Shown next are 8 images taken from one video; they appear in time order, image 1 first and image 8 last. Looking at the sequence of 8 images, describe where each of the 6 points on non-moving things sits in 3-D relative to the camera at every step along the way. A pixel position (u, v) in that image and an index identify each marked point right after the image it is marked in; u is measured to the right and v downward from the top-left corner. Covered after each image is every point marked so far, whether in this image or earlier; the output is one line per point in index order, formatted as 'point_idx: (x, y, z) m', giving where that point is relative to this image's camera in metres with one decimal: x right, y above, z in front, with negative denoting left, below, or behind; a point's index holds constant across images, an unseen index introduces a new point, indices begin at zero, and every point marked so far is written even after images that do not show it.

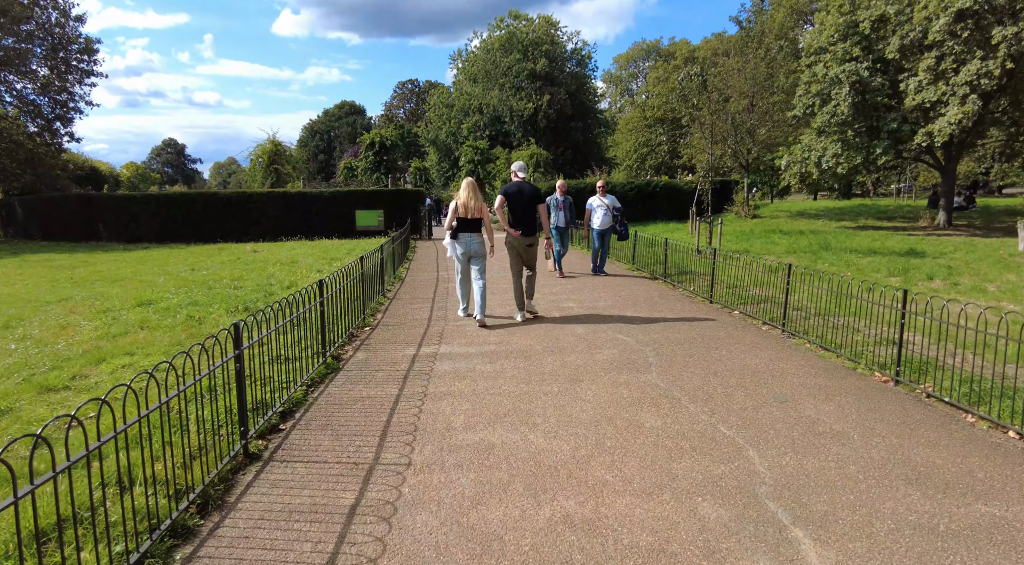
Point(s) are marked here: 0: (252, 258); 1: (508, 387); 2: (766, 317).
0: (-6.2, +0.6, +16.4) m
1: (0.0, -0.8, +5.1) m
2: (+2.9, -0.4, +7.9) m
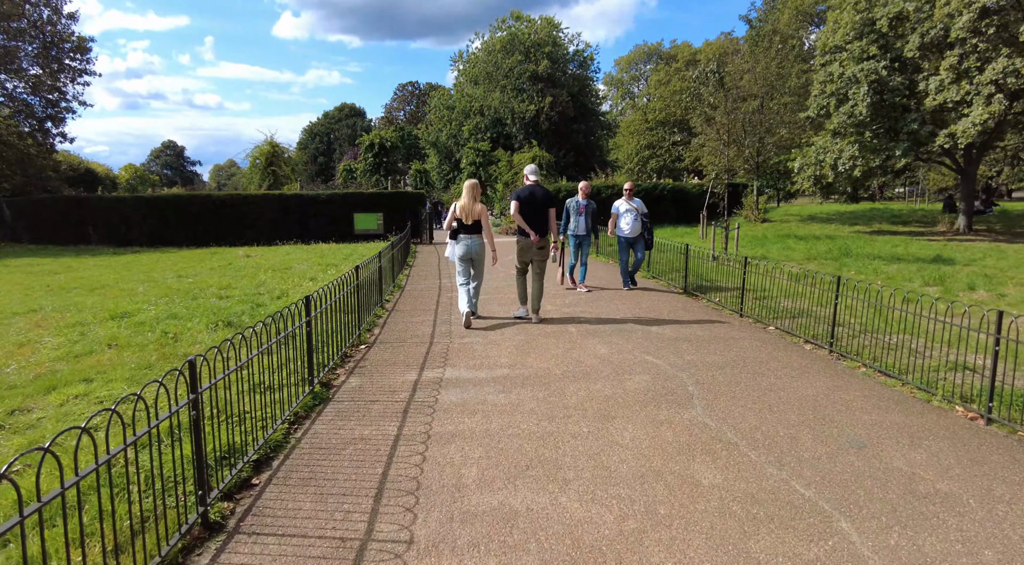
0: (-6.1, +0.4, +15.6) m
1: (+0.1, -0.9, +4.3) m
2: (+3.1, -0.5, +7.1) m
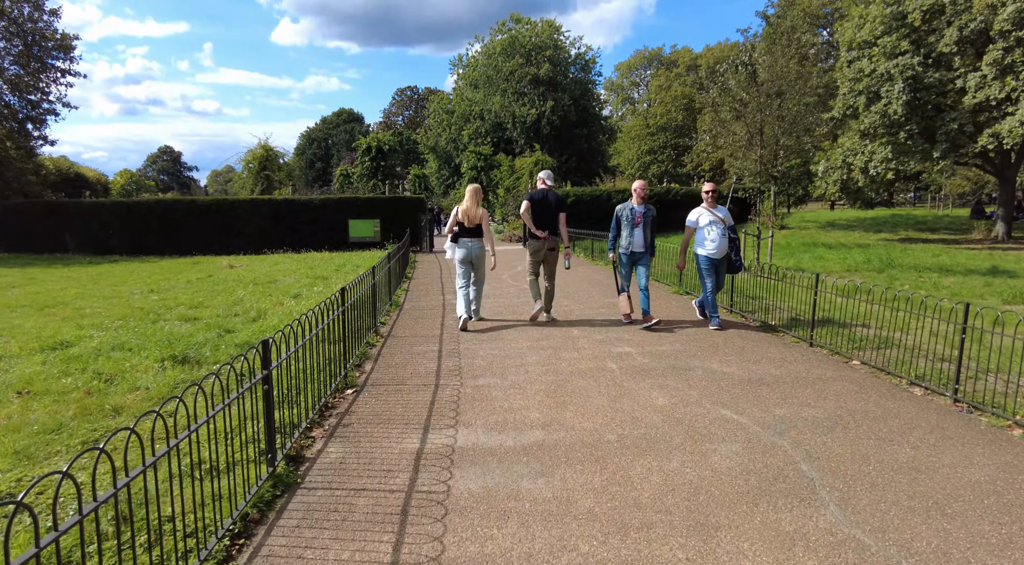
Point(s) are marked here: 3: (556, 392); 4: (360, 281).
0: (-5.9, +0.1, +14.1) m
1: (+0.4, -1.1, +2.8) m
2: (+3.3, -0.8, +5.6) m
3: (+0.3, -0.8, +5.2) m
4: (-1.6, 0.0, +7.3) m
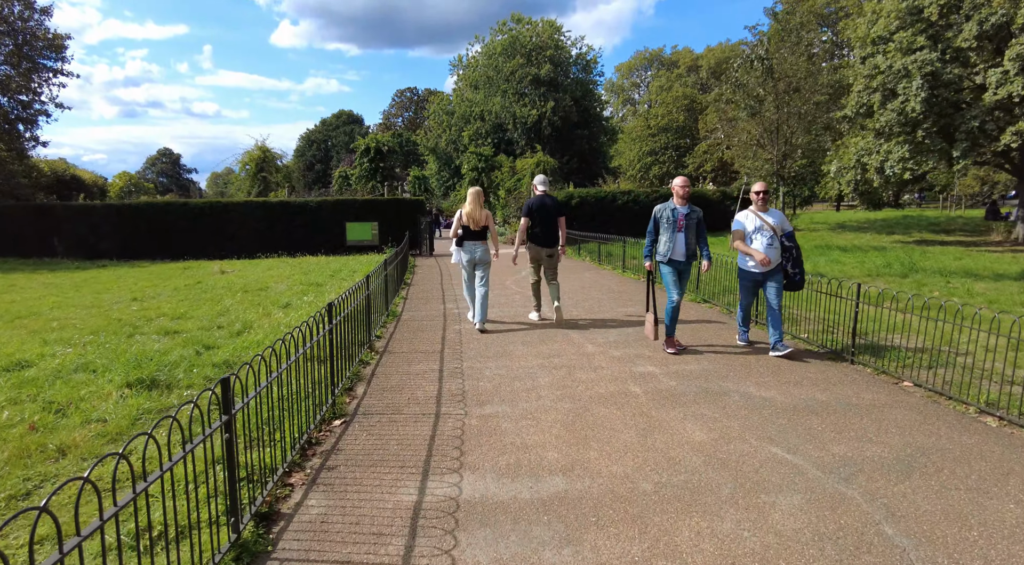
0: (-5.8, 0.0, +13.4) m
1: (+0.4, -1.2, +2.1) m
2: (+3.4, -0.8, +4.9) m
3: (+0.4, -0.9, +4.5) m
4: (-1.5, -0.1, +6.7) m
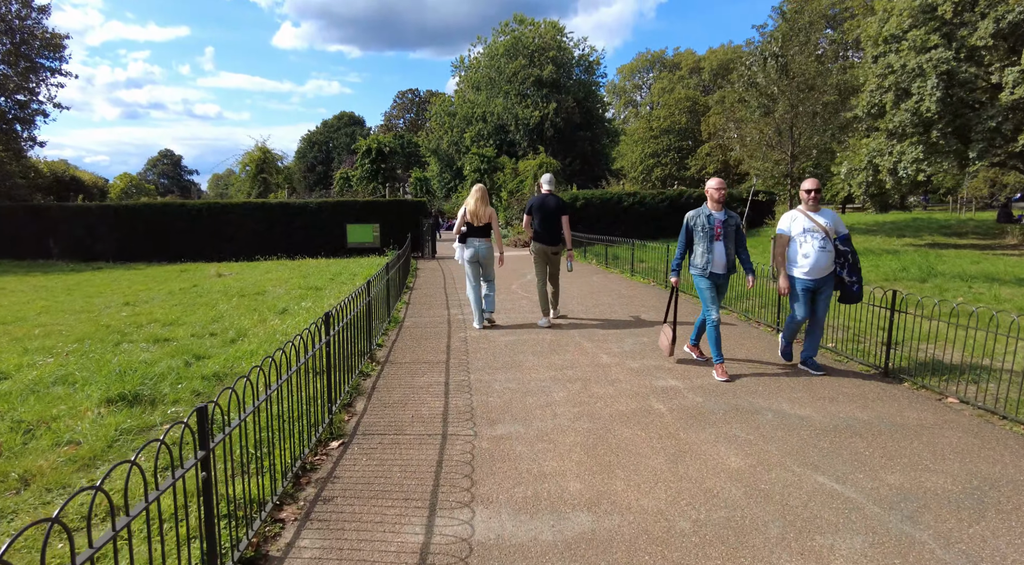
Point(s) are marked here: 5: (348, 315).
0: (-5.7, -0.1, +13.0) m
1: (+0.5, -1.2, +1.7) m
2: (+3.5, -0.9, +4.5) m
3: (+0.5, -1.0, +4.1) m
4: (-1.4, -0.2, +6.2) m
5: (-1.4, -0.3, +5.9) m
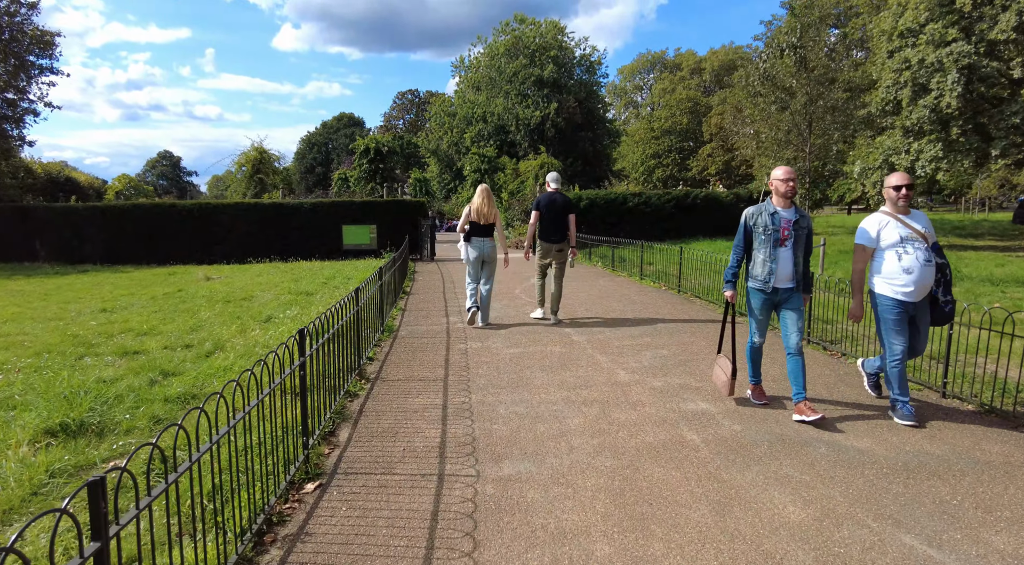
0: (-5.6, -0.2, +12.3) m
1: (+0.6, -1.3, +1.0) m
2: (+3.5, -1.0, +3.8) m
3: (+0.6, -1.1, +3.4) m
4: (-1.4, -0.2, +5.5) m
5: (-1.4, -0.3, +5.2) m
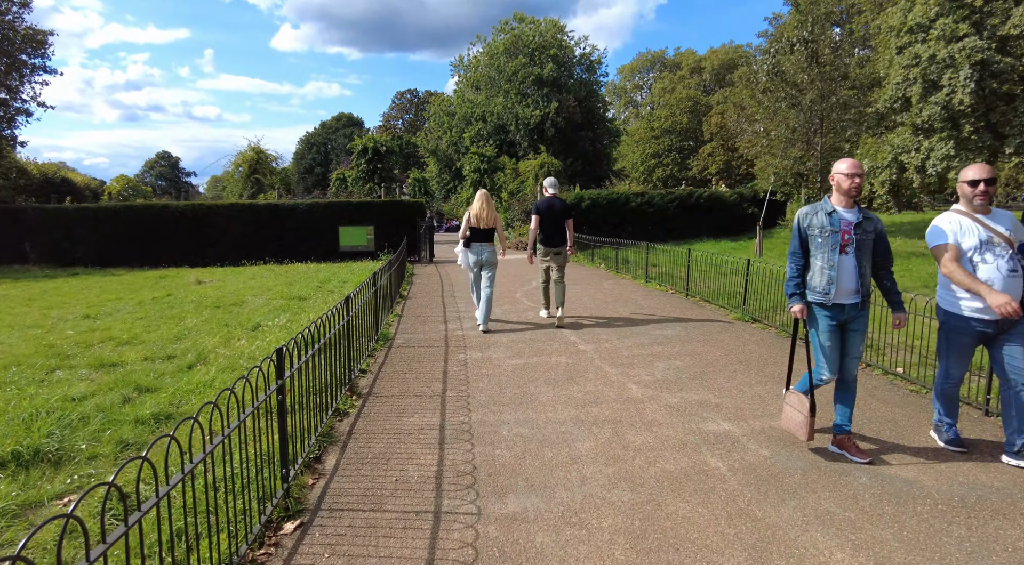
0: (-5.6, -0.2, +11.9) m
1: (+0.6, -1.4, +0.6) m
2: (+3.5, -1.0, +3.3) m
3: (+0.6, -1.1, +3.0) m
4: (-1.4, -0.3, +5.1) m
5: (-1.4, -0.4, +4.8) m
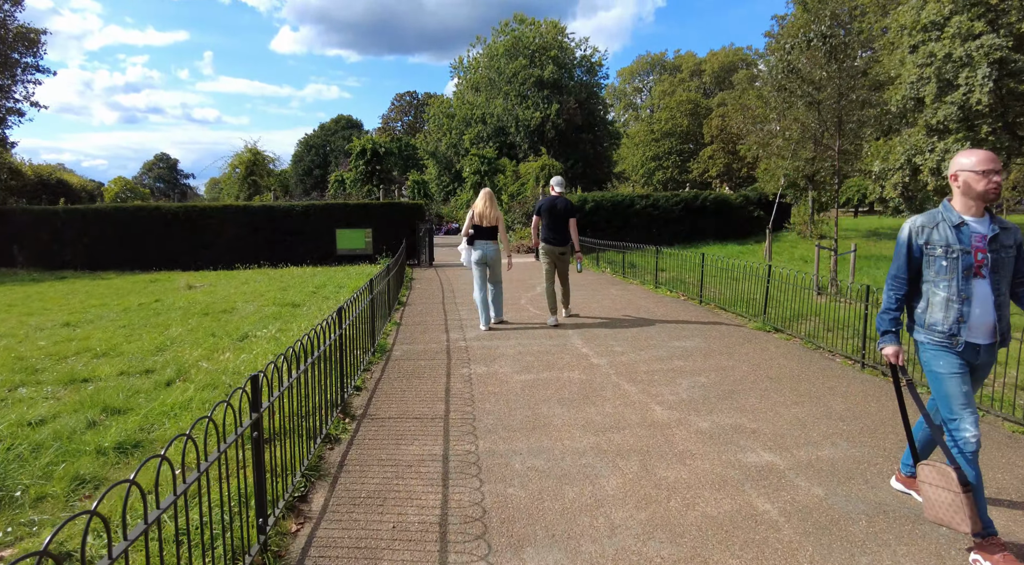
0: (-5.6, -0.3, +11.3) m
1: (+0.7, -1.4, 0.0) m
2: (+3.6, -1.1, +2.8) m
3: (+0.7, -1.2, +2.4) m
4: (-1.3, -0.3, +4.6) m
5: (-1.3, -0.5, +4.2) m
